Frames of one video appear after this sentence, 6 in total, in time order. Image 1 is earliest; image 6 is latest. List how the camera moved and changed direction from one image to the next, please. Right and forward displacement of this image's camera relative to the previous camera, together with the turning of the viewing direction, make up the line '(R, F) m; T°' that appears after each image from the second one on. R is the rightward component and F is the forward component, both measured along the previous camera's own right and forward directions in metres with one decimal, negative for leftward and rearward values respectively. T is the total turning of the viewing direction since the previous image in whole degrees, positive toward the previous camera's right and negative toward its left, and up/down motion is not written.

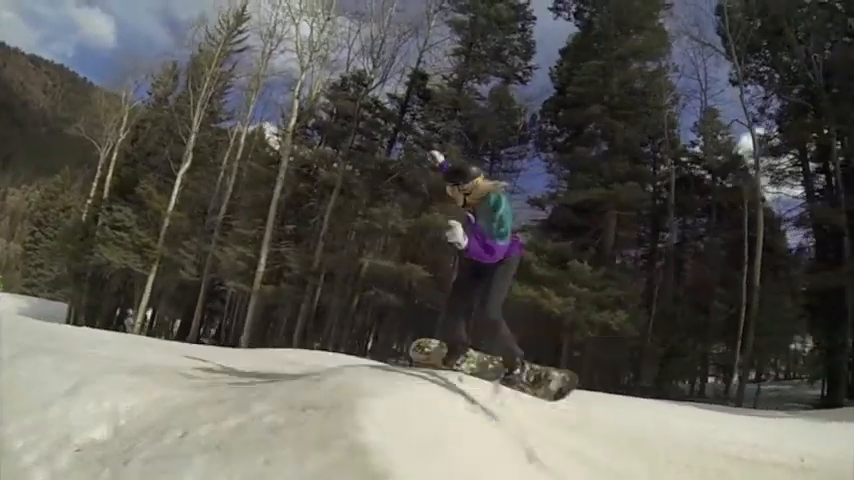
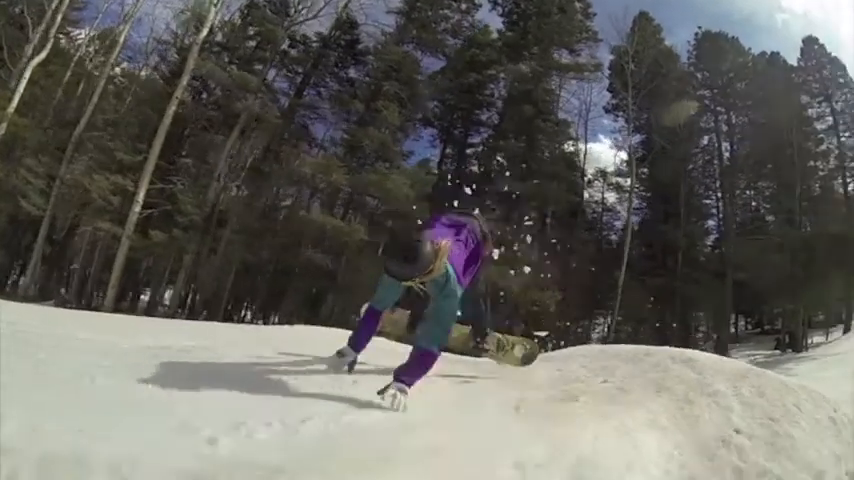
(-2.9, +1.4) m; +18°
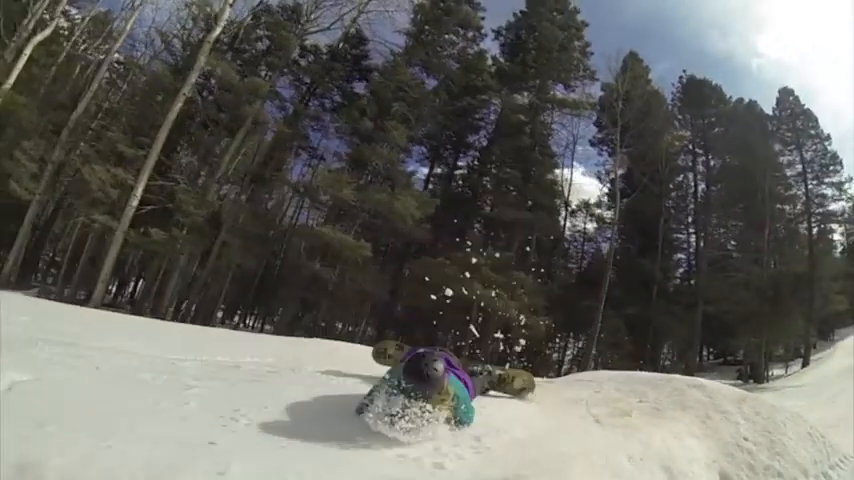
(-0.8, -0.7) m; +3°
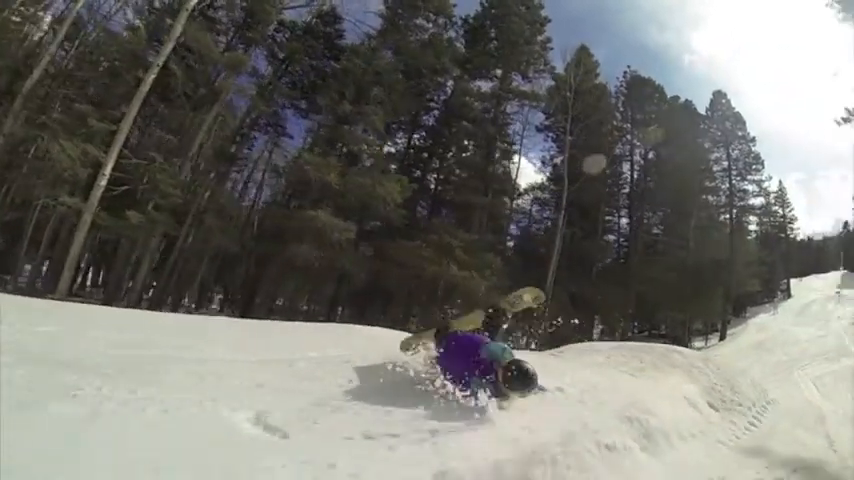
(-1.3, -1.2) m; +7°
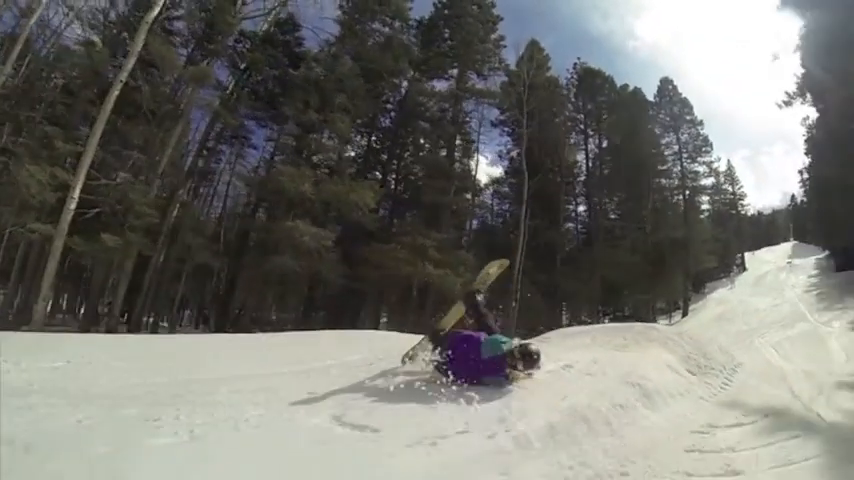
(-0.4, -0.5) m; +4°
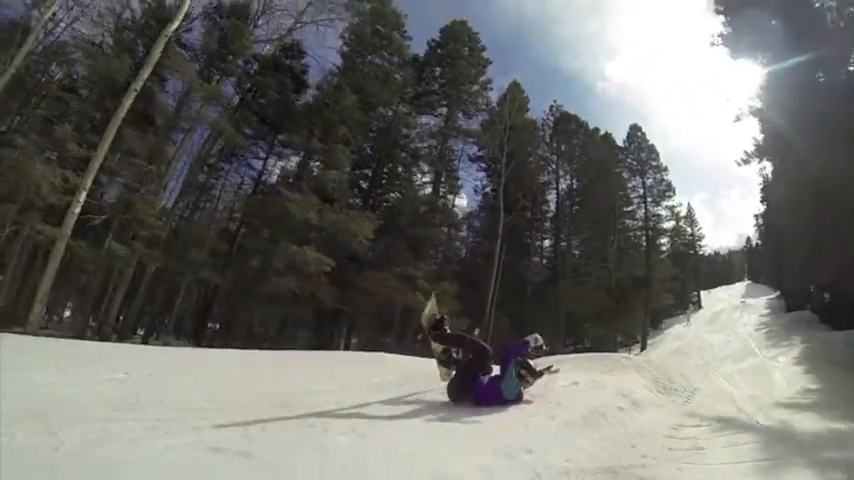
(-0.7, -1.2) m; +3°
